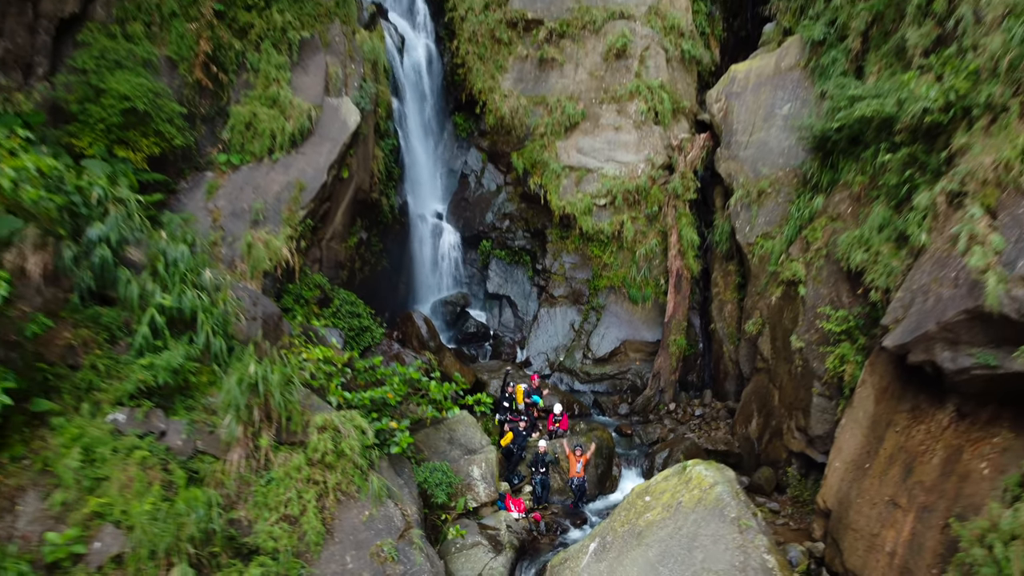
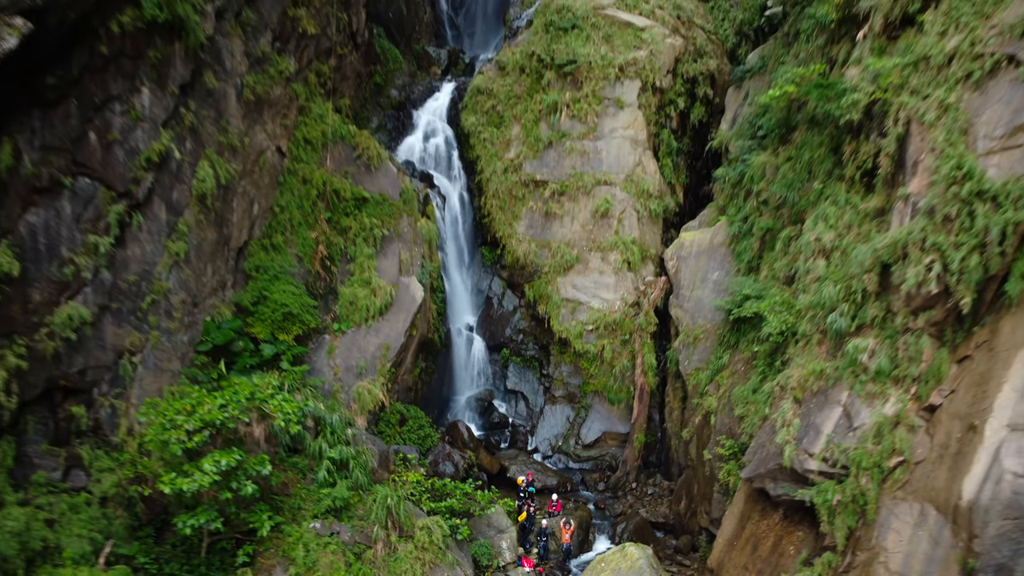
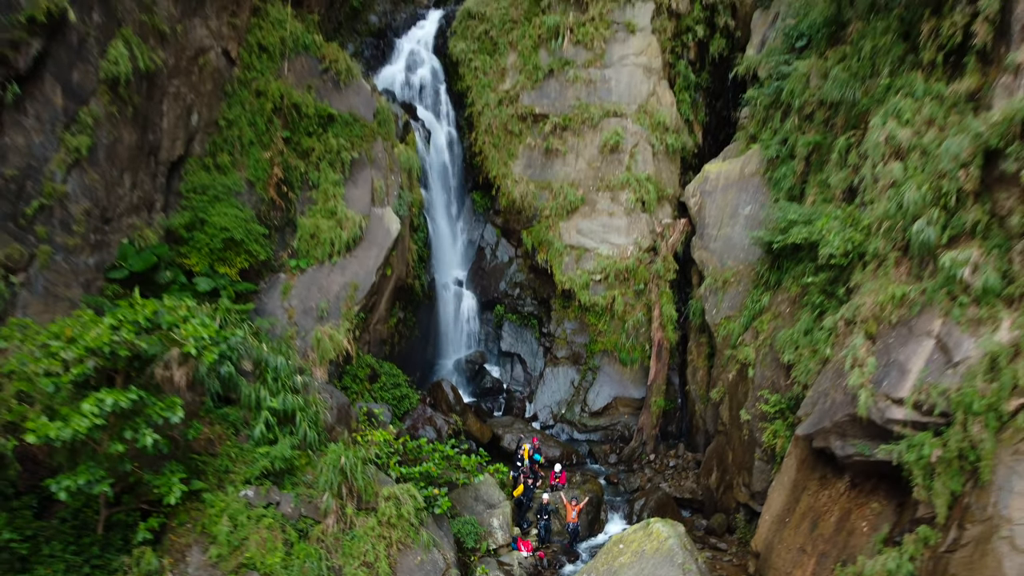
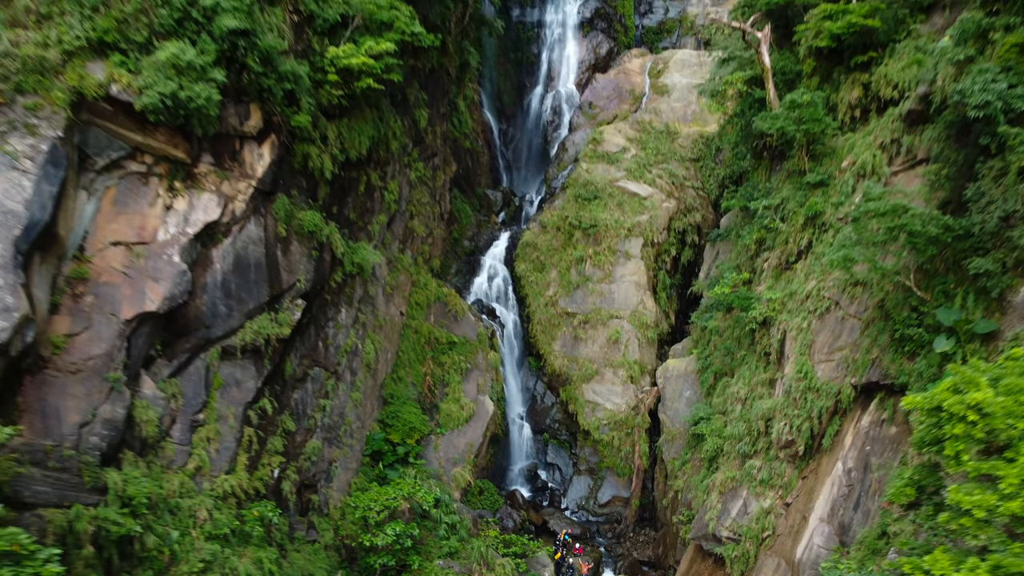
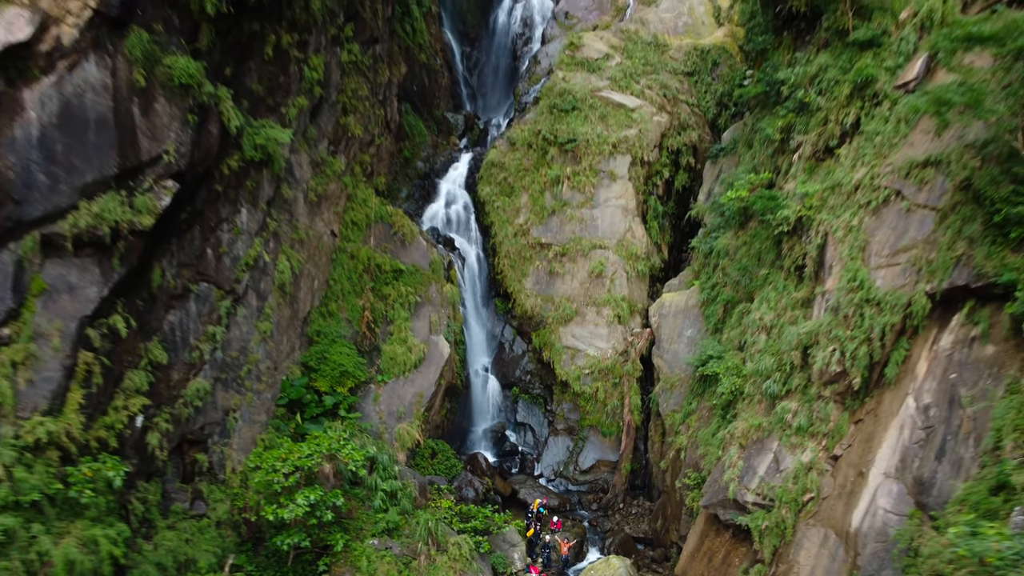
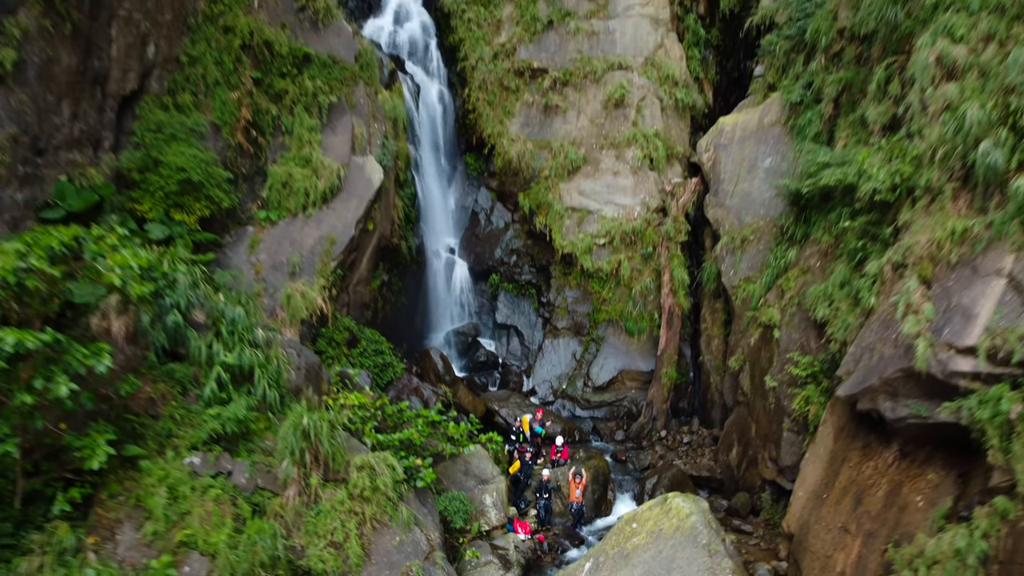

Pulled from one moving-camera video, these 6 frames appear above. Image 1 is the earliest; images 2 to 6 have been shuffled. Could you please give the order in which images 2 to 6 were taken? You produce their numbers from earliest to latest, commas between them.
6, 3, 2, 5, 4
